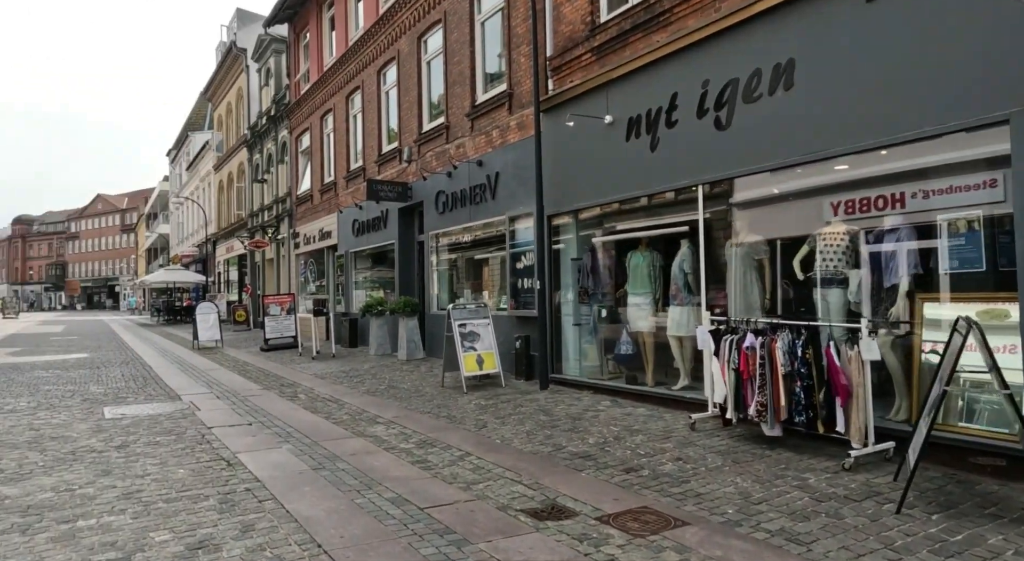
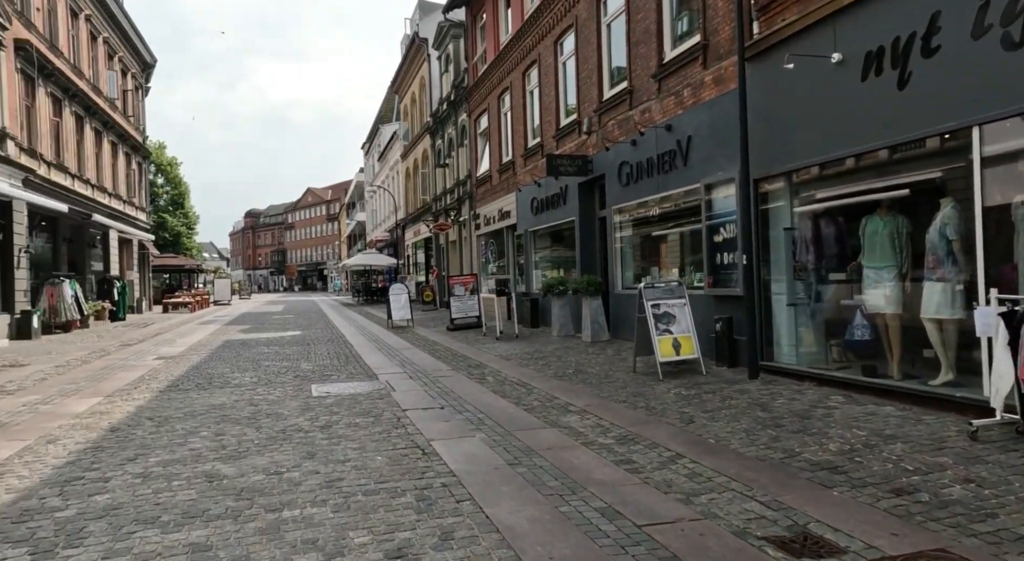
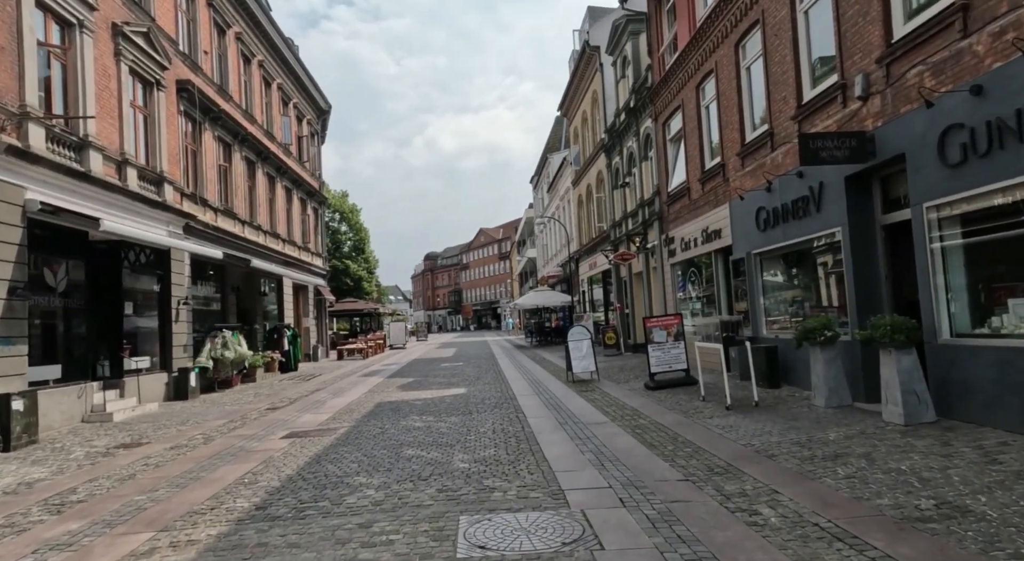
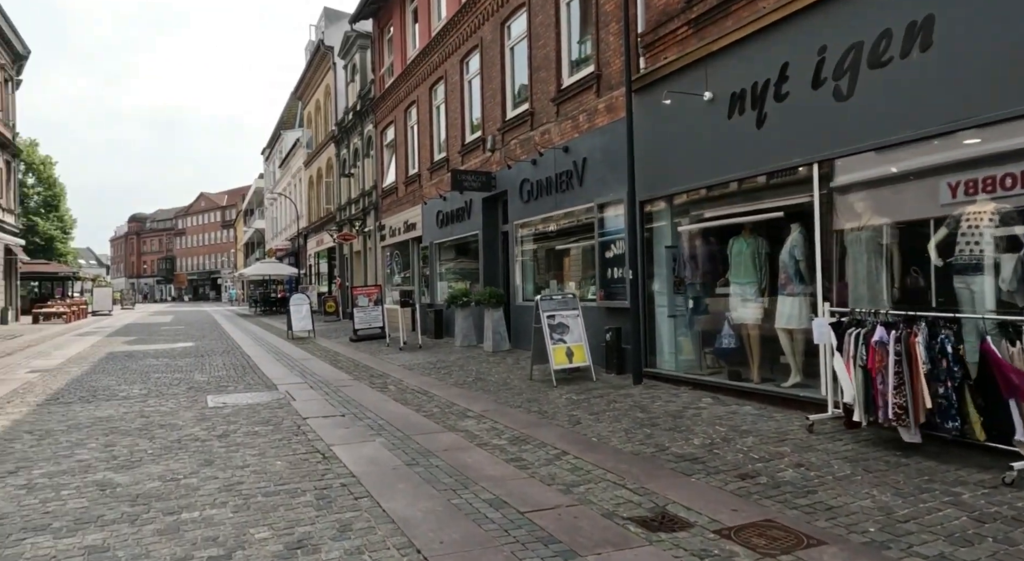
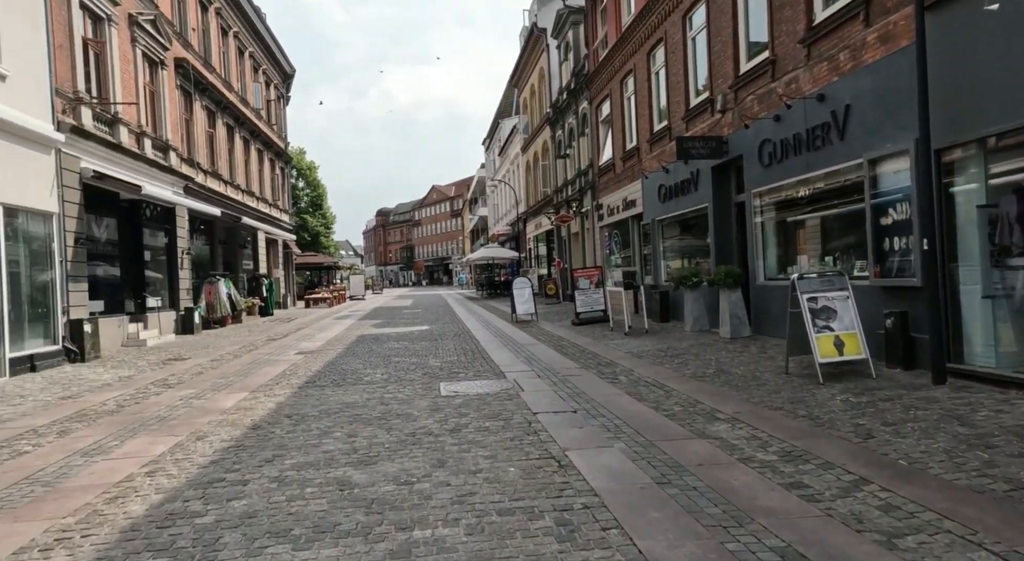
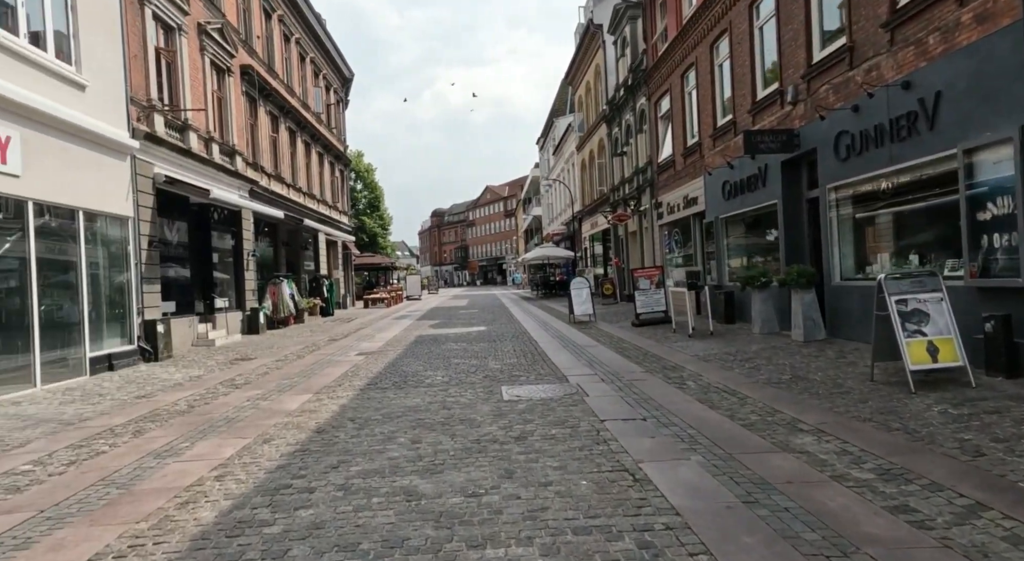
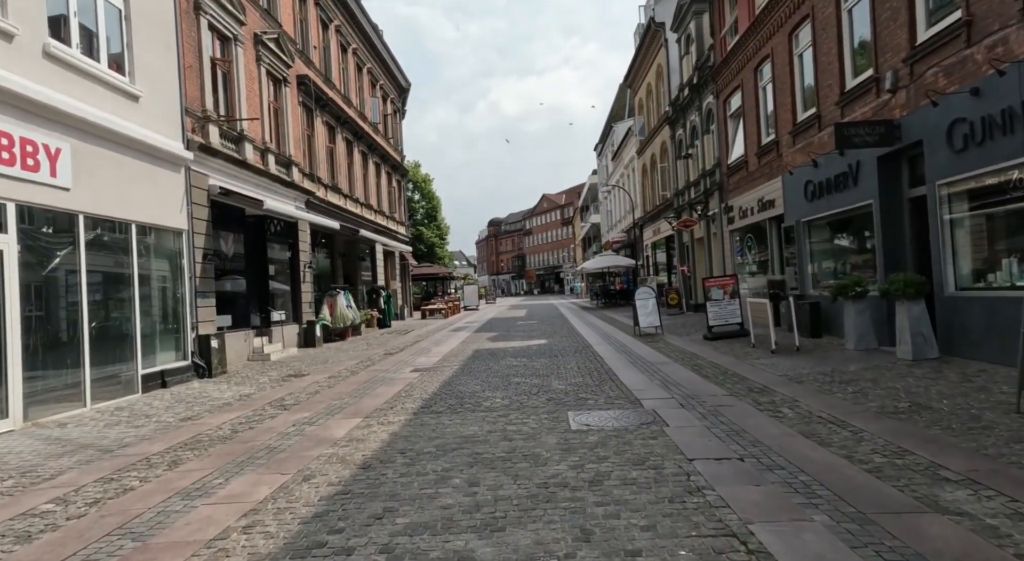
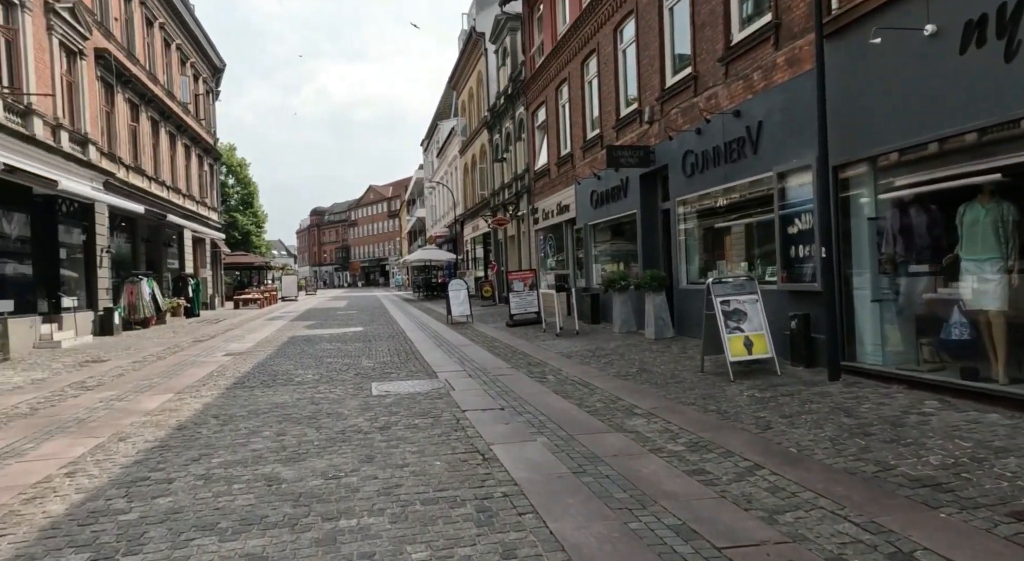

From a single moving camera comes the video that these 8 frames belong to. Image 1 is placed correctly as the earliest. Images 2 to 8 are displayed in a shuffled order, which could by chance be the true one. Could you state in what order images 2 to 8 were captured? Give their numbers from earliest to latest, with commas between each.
4, 2, 8, 5, 6, 7, 3
